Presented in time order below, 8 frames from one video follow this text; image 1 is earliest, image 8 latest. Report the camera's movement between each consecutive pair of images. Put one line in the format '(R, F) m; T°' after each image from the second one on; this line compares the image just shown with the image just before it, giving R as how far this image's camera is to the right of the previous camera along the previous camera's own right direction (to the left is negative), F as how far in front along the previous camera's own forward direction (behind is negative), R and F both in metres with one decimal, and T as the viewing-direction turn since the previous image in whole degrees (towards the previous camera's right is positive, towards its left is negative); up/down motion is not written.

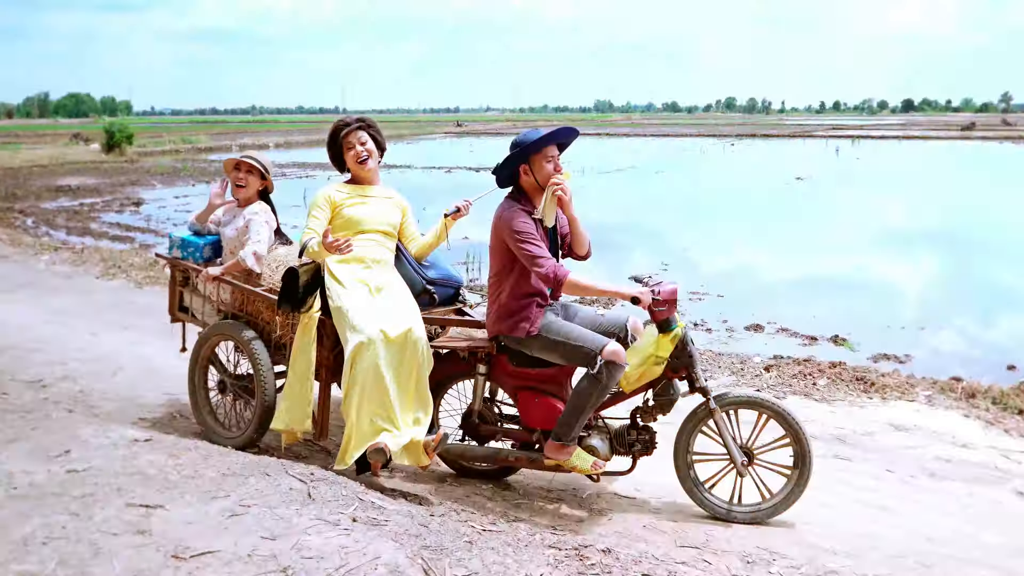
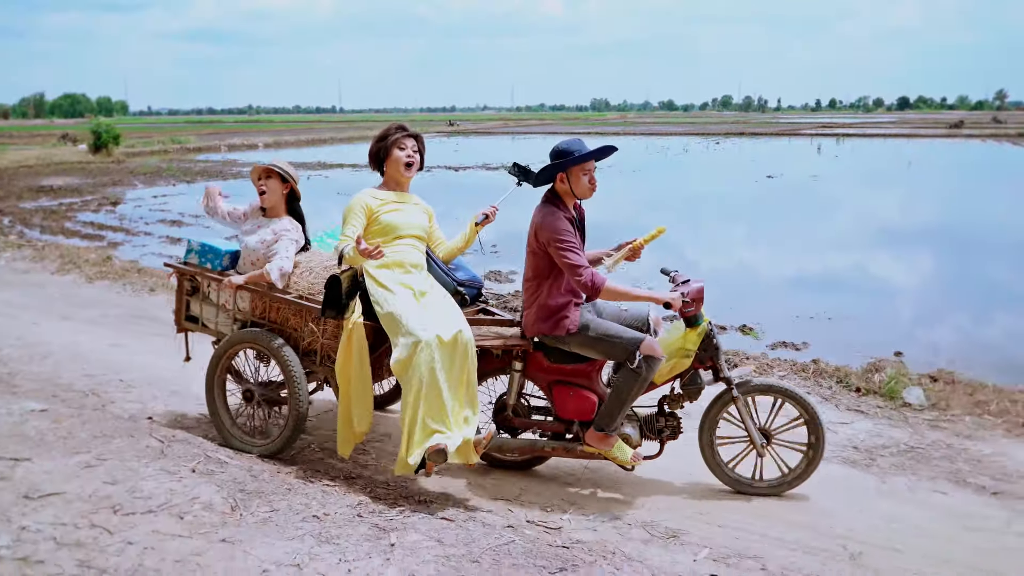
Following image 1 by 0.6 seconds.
(-0.1, -0.3) m; 0°
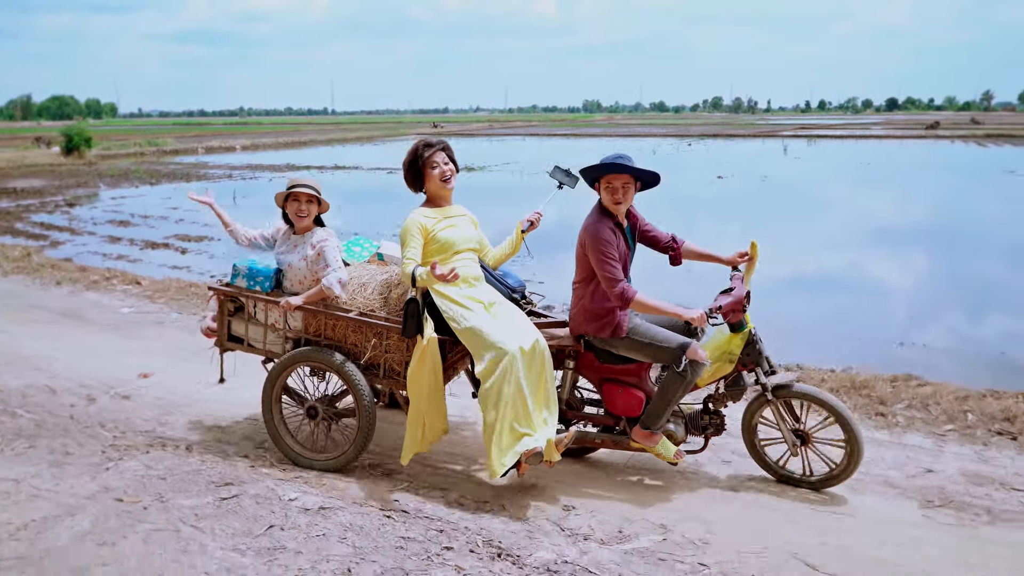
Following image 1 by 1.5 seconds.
(-0.4, 0.0) m; +1°
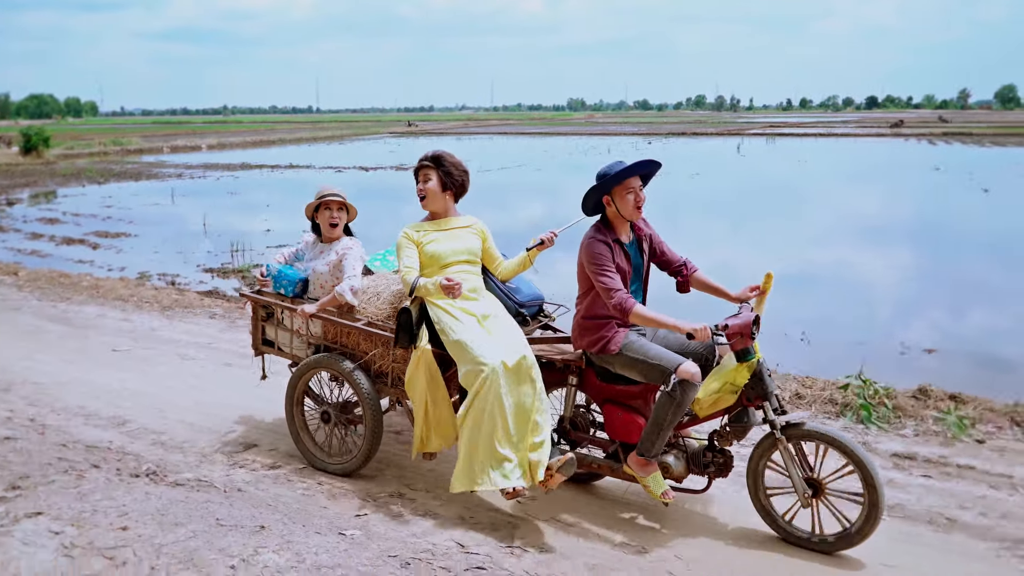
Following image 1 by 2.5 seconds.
(-0.1, +0.5) m; +1°
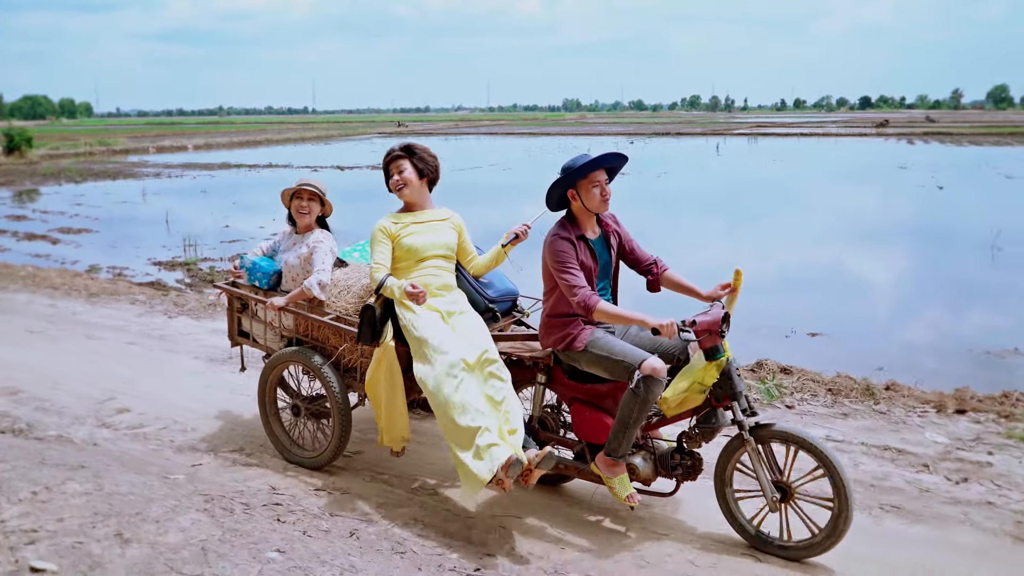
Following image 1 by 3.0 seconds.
(+0.2, -0.1) m; 0°
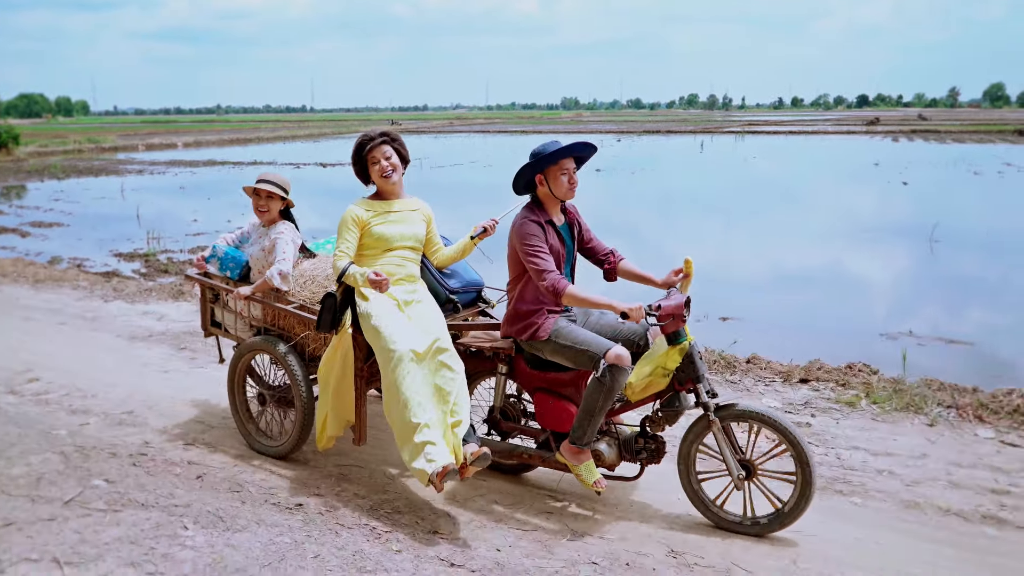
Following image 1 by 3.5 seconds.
(+0.2, -0.1) m; 0°
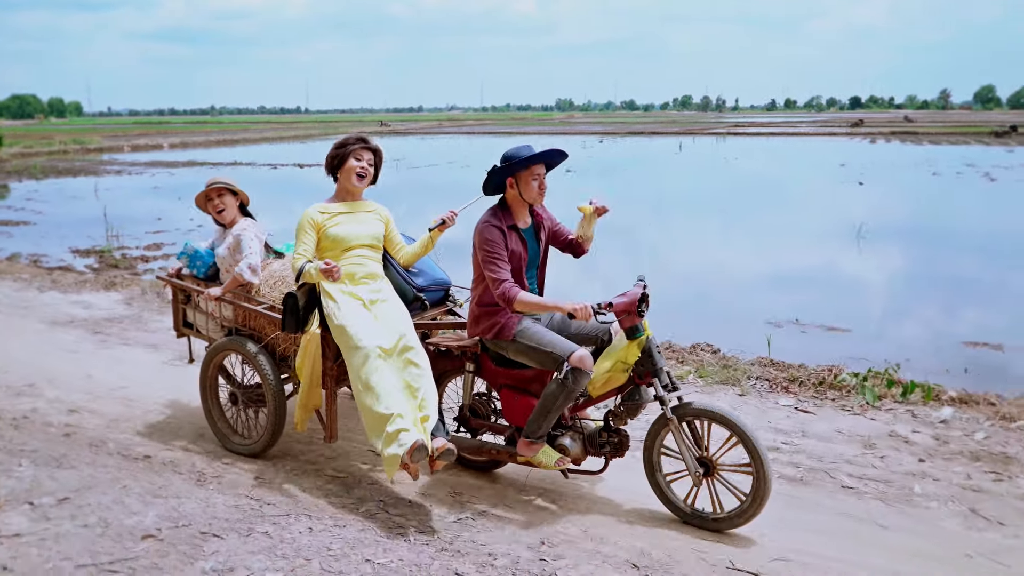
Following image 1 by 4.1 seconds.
(+0.2, -0.1) m; 0°
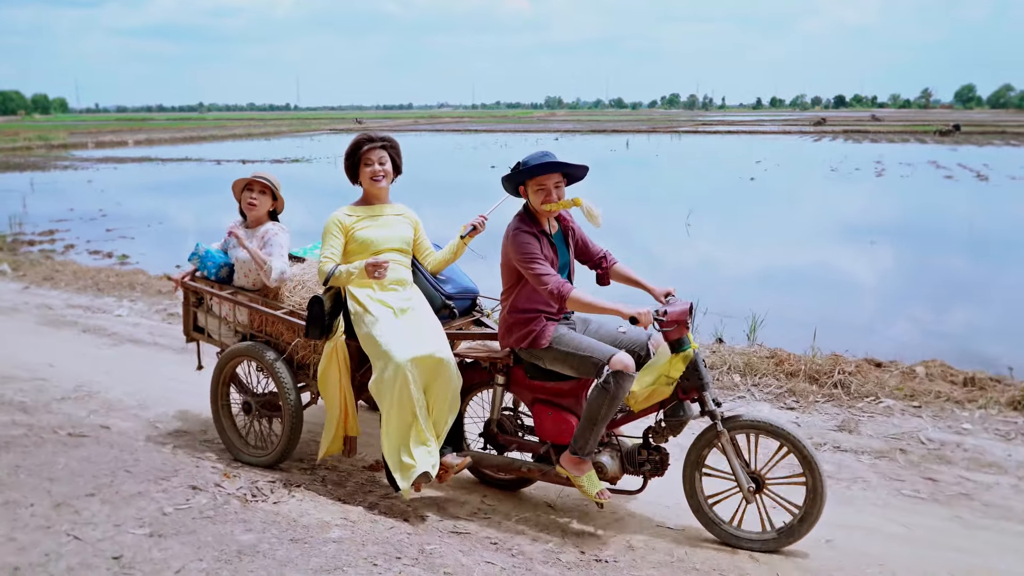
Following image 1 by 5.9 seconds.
(-0.3, +0.2) m; +1°
